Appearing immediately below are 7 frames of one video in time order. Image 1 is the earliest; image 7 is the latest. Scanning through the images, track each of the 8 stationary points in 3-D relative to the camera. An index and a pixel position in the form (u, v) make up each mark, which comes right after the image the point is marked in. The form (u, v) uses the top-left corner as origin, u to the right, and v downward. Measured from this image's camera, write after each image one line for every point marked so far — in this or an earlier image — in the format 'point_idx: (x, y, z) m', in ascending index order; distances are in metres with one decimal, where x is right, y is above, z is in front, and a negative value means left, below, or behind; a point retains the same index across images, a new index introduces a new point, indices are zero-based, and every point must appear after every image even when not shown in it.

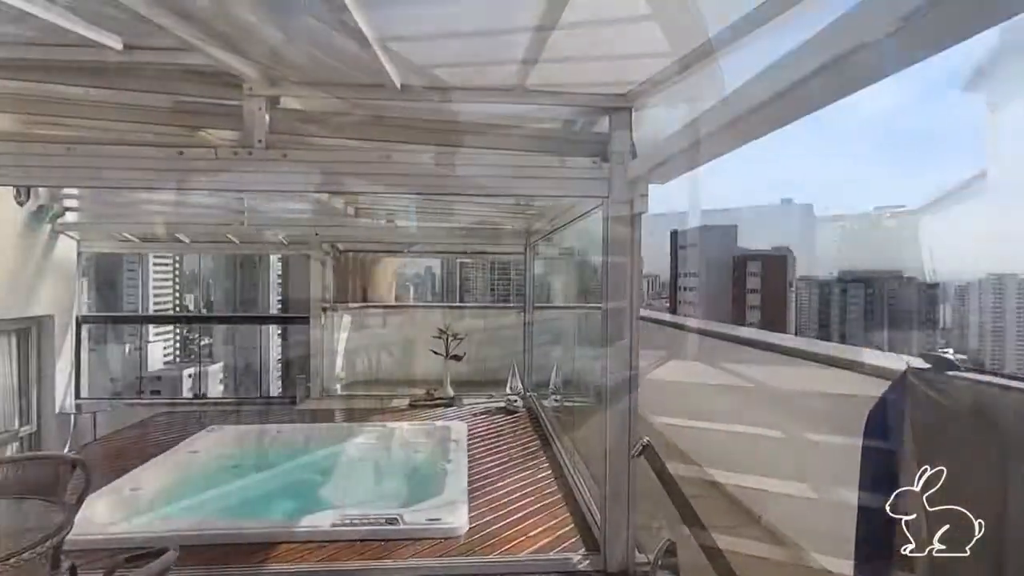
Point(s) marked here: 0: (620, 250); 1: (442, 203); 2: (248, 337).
0: (+0.6, +0.2, +2.9) m
1: (-0.7, +0.9, +5.7) m
2: (-3.3, -0.7, +7.5) m
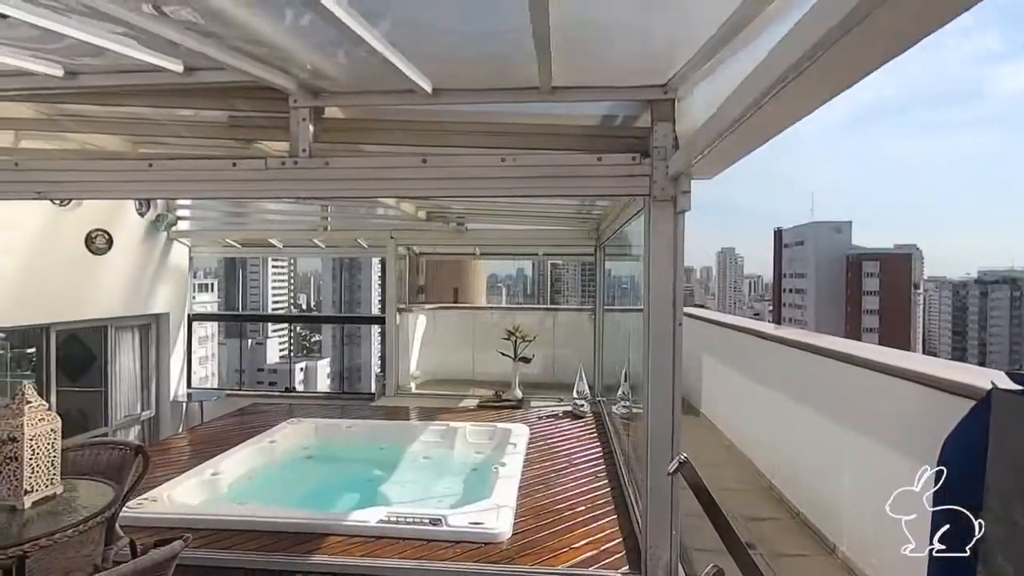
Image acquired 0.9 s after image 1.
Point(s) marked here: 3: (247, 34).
0: (+0.7, +0.2, +2.7) m
1: (0.0, +0.9, +5.7) m
2: (-2.3, -0.7, +7.9) m
3: (-1.1, +1.0, +2.2) m
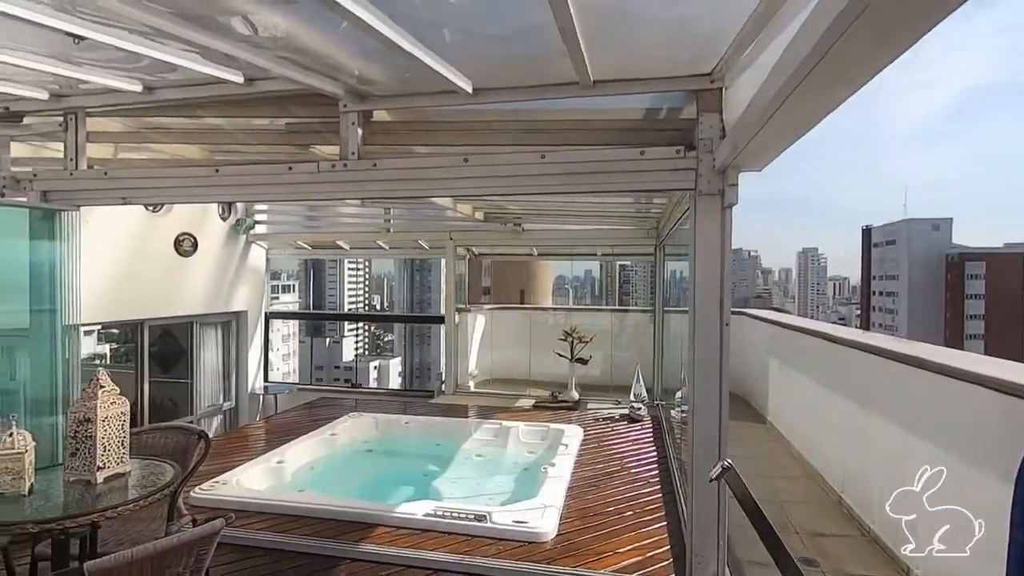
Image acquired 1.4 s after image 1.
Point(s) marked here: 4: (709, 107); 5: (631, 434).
0: (+0.9, +0.2, +2.6) m
1: (+0.5, +0.9, +5.7) m
2: (-1.4, -0.7, +8.1) m
3: (-0.9, +1.0, +2.3) m
4: (+0.9, +0.8, +2.5) m
5: (+1.2, -1.5, +5.6) m
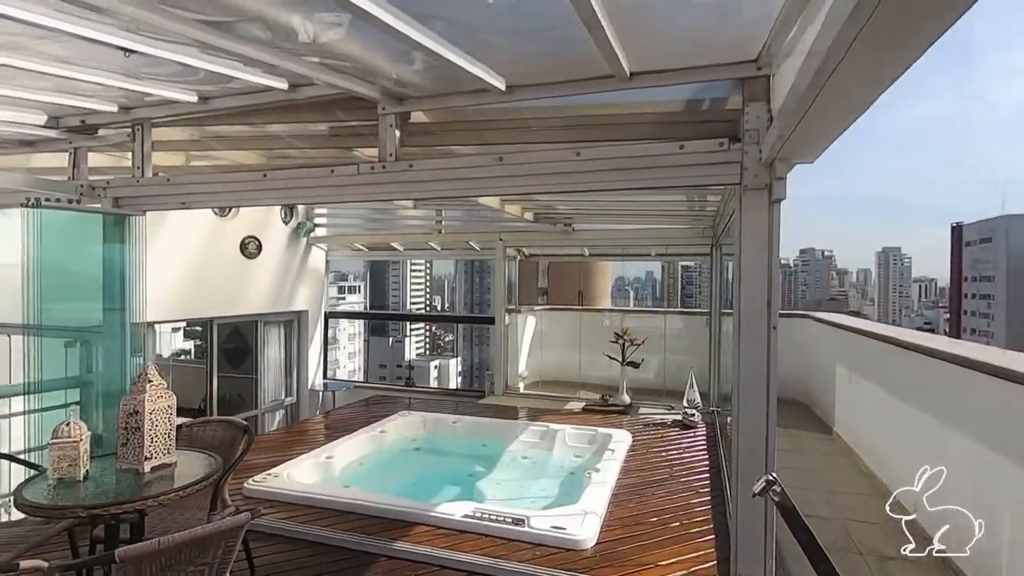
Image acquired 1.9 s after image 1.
0: (+1.1, +0.2, +2.4) m
1: (+1.0, +0.9, +5.5) m
2: (-0.7, -0.7, +8.2) m
3: (-0.8, +1.0, +2.3) m
4: (+1.1, +0.8, +2.4) m
5: (+1.7, -1.5, +5.3) m
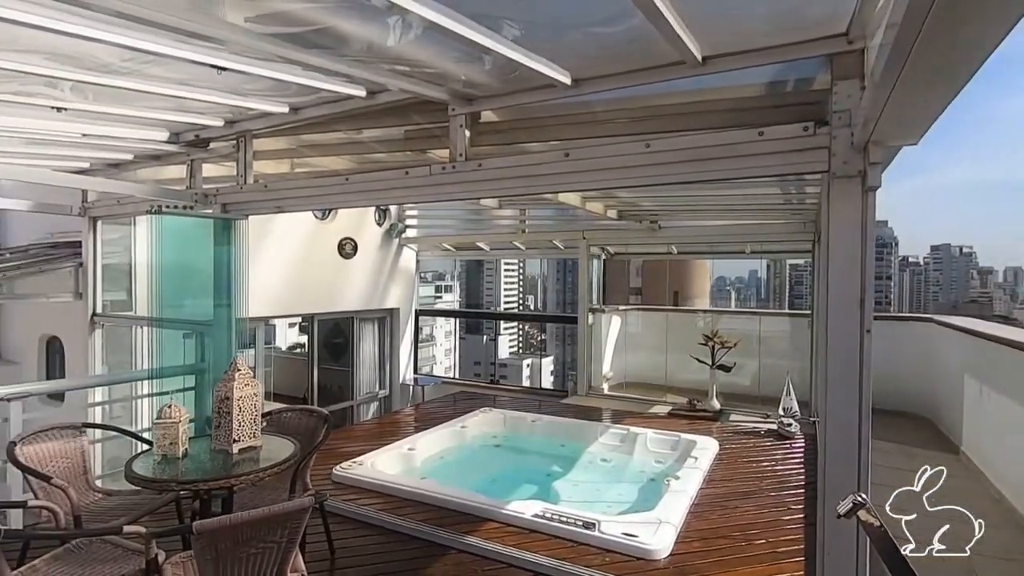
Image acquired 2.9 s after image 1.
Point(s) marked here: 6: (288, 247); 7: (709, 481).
0: (+1.3, +0.2, +2.2) m
1: (+1.8, +0.9, +5.3) m
2: (+0.6, -0.7, +8.2) m
3: (-0.5, +1.0, +2.4) m
4: (+1.3, +0.8, +2.1) m
5: (+2.4, -1.5, +5.0) m
6: (-2.8, +0.5, +6.8) m
7: (+1.5, -1.5, +4.2) m
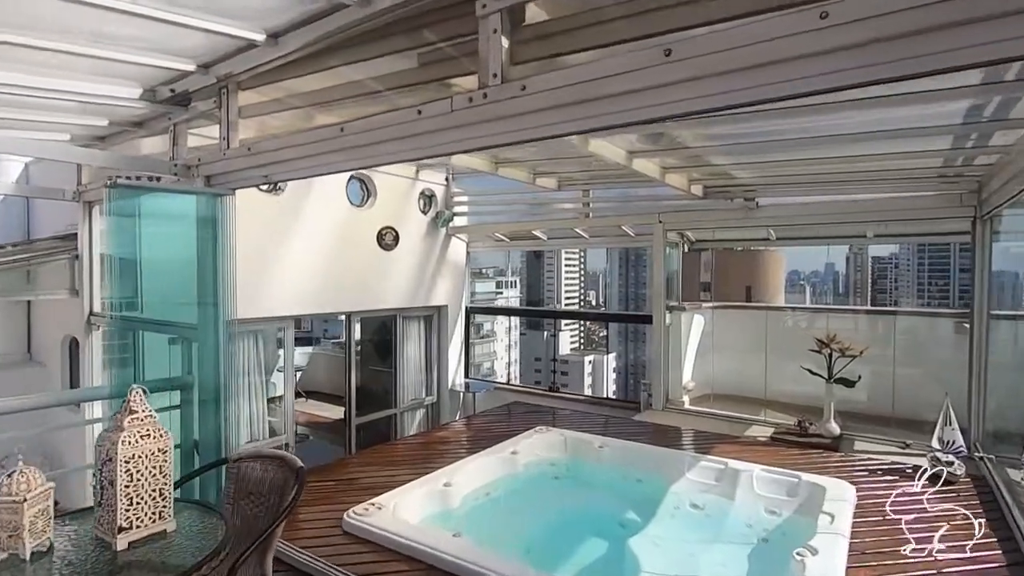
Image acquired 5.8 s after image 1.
0: (+1.5, +0.2, +1.0) m
1: (+2.3, +1.0, +4.0) m
2: (+1.4, -0.6, +7.0) m
3: (-0.4, +1.1, +1.4) m
4: (+1.4, +0.9, +0.9) m
5: (+2.9, -1.5, +3.6) m
6: (-2.1, +0.6, +6.0) m
7: (+1.9, -1.5, +3.0) m
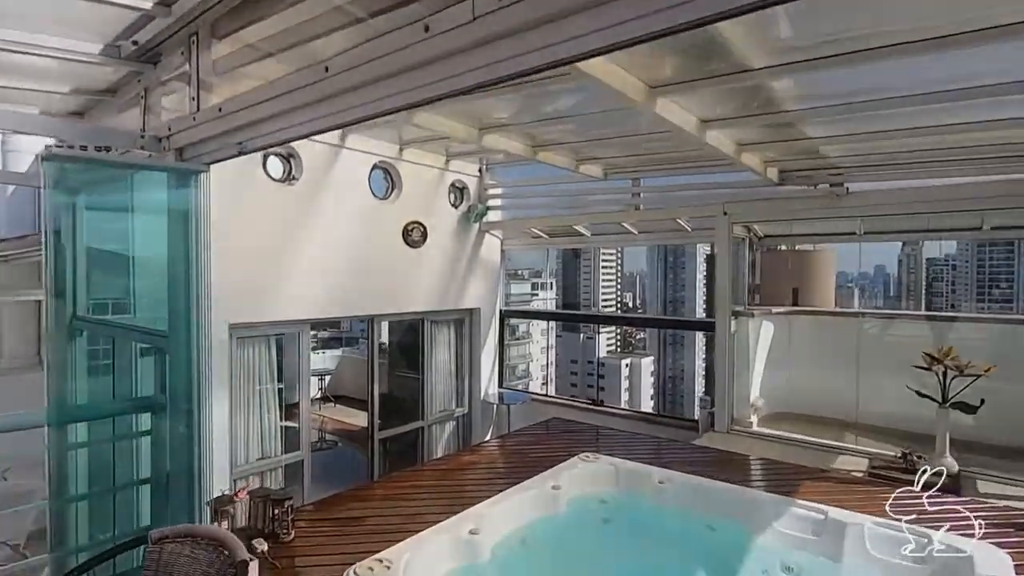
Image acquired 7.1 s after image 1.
0: (+1.5, +0.2, +0.1) m
1: (+2.5, +0.9, +3.1) m
2: (+1.8, -0.6, +6.2) m
3: (-0.3, +1.1, +0.7) m
4: (+1.5, +0.9, +0.1) m
5: (+3.1, -1.5, +2.7) m
6: (-1.7, +0.6, +5.4) m
7: (+2.1, -1.5, +2.1) m
